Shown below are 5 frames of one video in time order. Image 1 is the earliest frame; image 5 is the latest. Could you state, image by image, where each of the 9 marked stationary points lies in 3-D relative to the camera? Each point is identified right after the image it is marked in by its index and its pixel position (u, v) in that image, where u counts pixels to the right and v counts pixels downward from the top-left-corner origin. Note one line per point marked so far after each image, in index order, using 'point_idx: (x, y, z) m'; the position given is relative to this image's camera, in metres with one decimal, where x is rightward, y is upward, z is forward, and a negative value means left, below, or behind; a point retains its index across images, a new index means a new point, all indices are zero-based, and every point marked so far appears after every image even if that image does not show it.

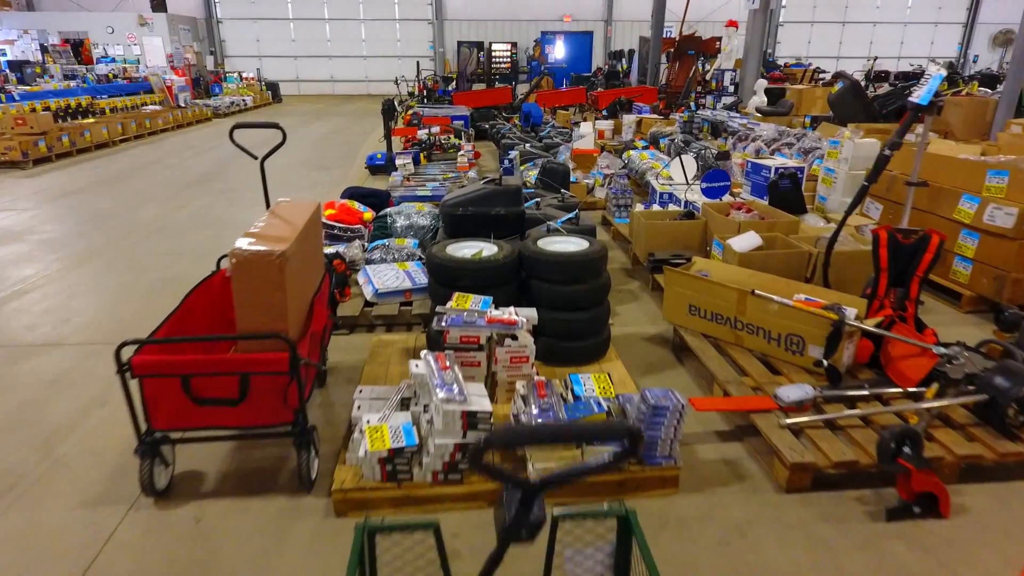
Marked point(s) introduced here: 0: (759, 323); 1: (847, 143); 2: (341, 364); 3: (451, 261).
0: (+1.0, -0.1, +2.3) m
1: (+2.2, +1.0, +4.0) m
2: (-0.7, -0.3, +2.5) m
3: (-0.2, +0.1, +2.2) m
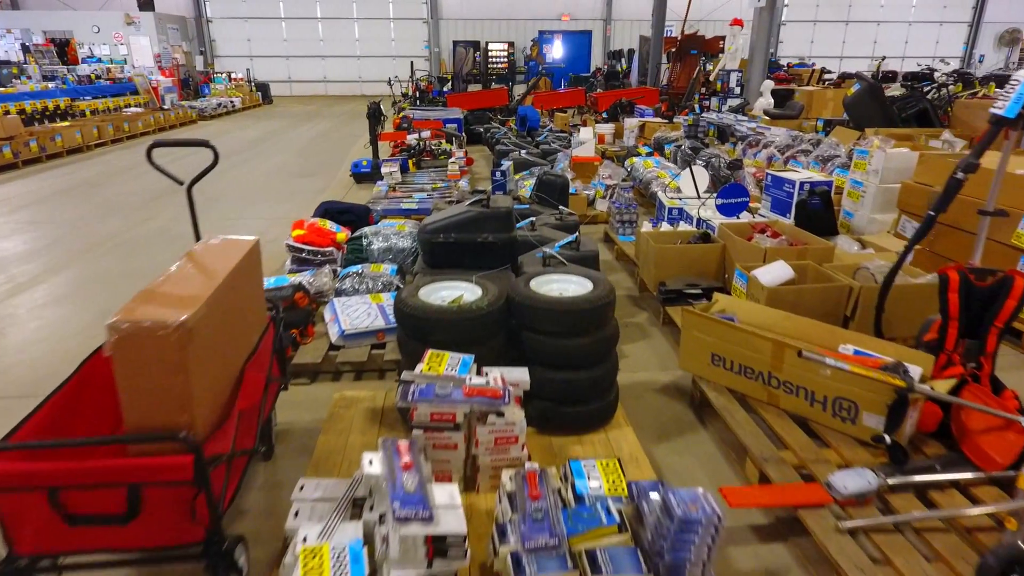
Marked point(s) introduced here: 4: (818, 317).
0: (+0.9, -0.3, +1.9) m
1: (+2.2, +0.8, +3.6) m
2: (-0.8, -0.5, +2.1) m
3: (-0.3, -0.1, +1.8) m
4: (+1.2, -0.1, +2.5) m
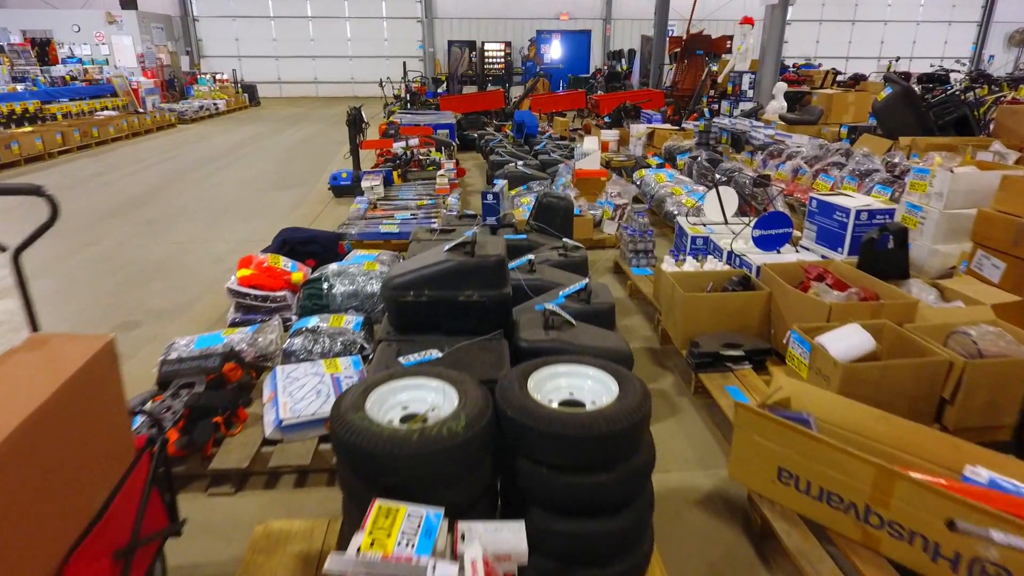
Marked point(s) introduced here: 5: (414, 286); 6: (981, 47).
0: (+0.9, -0.5, +1.3) m
1: (+2.2, +0.6, +3.0) m
2: (-0.8, -0.7, +1.5) m
3: (-0.3, -0.3, +1.2) m
4: (+1.2, -0.4, +1.9) m
5: (-0.3, 0.0, +1.9) m
6: (+13.4, +6.9, +17.3) m
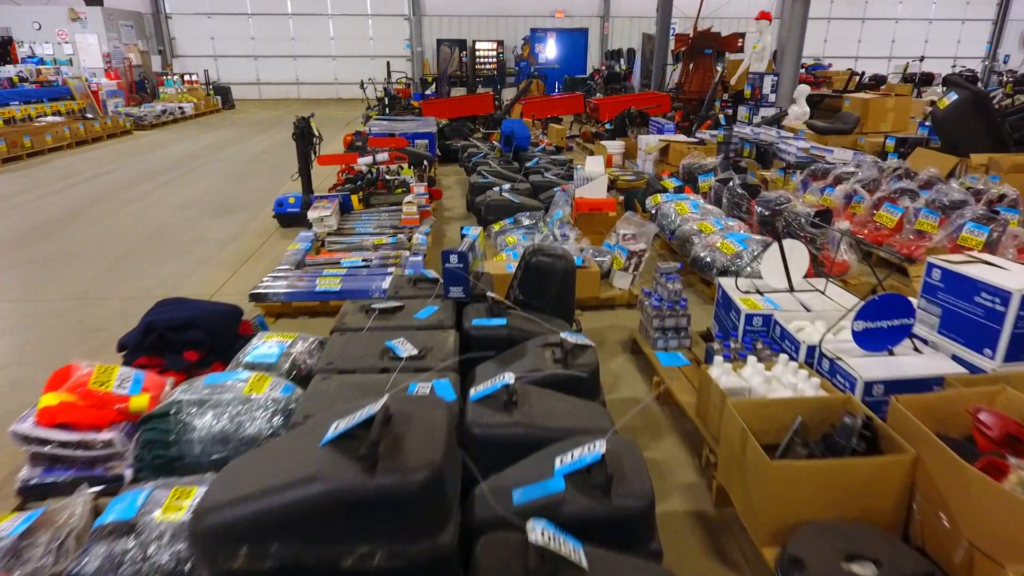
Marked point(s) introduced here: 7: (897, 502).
0: (+0.8, -0.9, +0.4) m
1: (+2.1, +0.2, +2.1) m
2: (-0.9, -1.1, +0.5) m
3: (-0.4, -0.7, +0.2) m
4: (+1.1, -0.7, +0.9) m
5: (-0.4, -0.4, +0.9) m
6: (+13.2, +6.5, +16.4) m
7: (+0.9, -0.5, +1.4) m
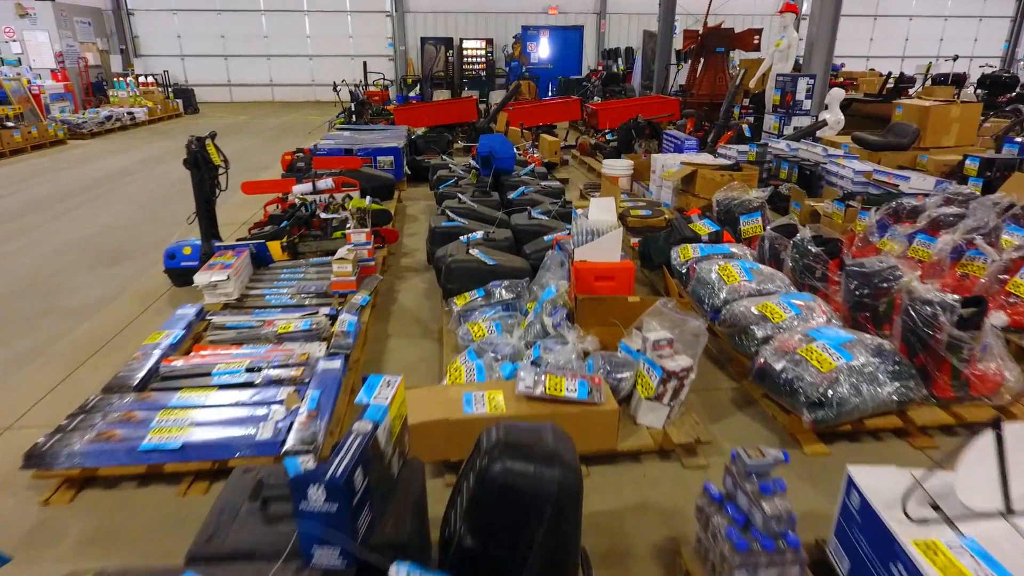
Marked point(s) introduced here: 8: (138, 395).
0: (+0.7, -1.3, -0.8) m
1: (+2.0, -0.2, +0.9) m
2: (-1.0, -1.5, -0.7) m
3: (-0.5, -1.1, -1.0) m
4: (+1.0, -1.2, -0.3) m
5: (-0.5, -0.8, -0.3) m
6: (+12.9, +6.2, +15.3) m
7: (+0.8, -0.9, +0.2) m
8: (-1.3, -0.4, +2.1) m
